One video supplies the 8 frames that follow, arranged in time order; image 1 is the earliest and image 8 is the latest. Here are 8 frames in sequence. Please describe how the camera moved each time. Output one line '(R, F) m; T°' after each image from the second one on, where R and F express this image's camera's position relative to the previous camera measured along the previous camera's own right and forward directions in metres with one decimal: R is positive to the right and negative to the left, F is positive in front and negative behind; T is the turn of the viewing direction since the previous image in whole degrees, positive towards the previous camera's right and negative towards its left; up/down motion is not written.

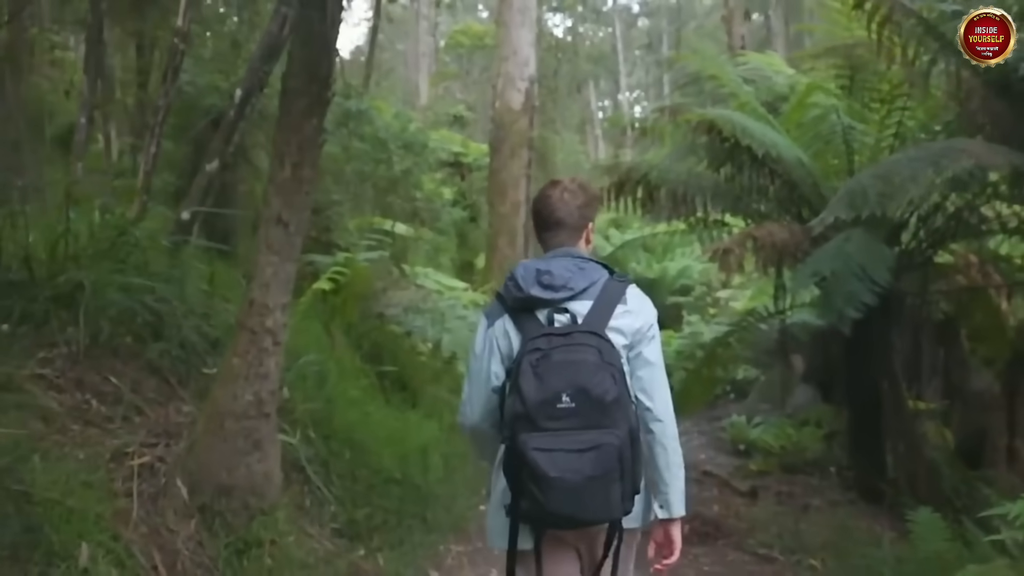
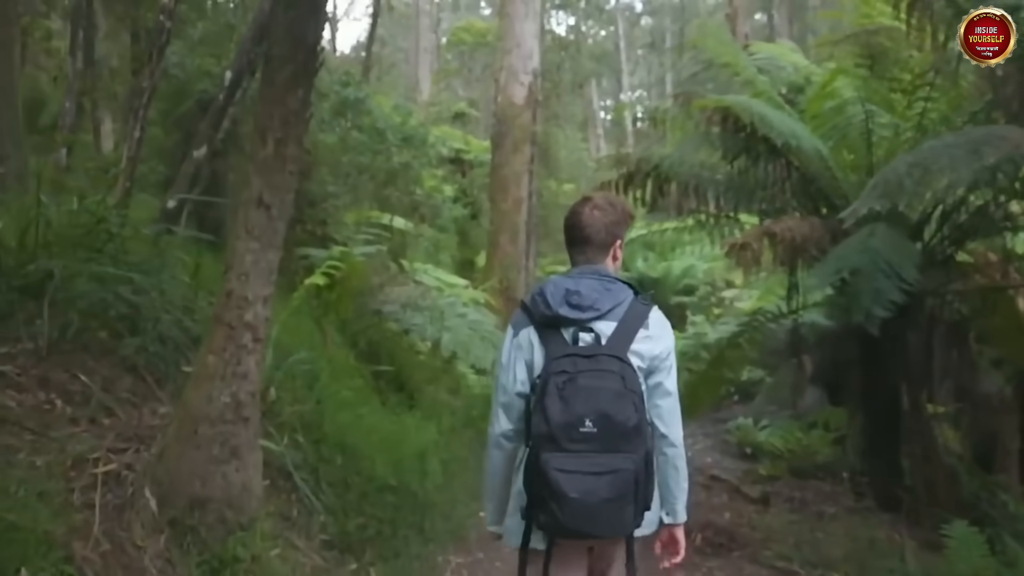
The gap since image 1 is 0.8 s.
(0.0, +0.2) m; 0°
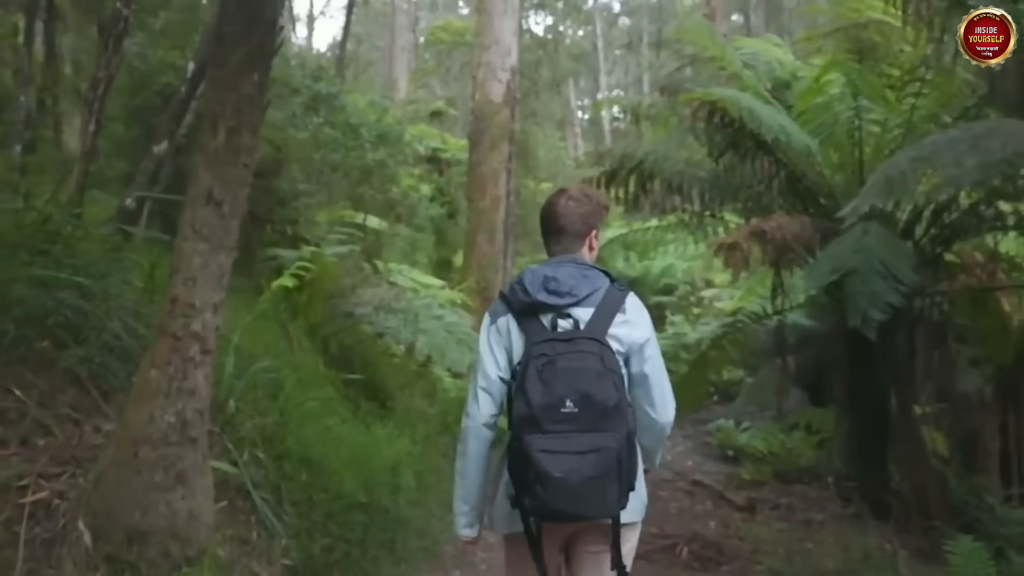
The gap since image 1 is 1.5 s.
(0.0, +0.2) m; +1°
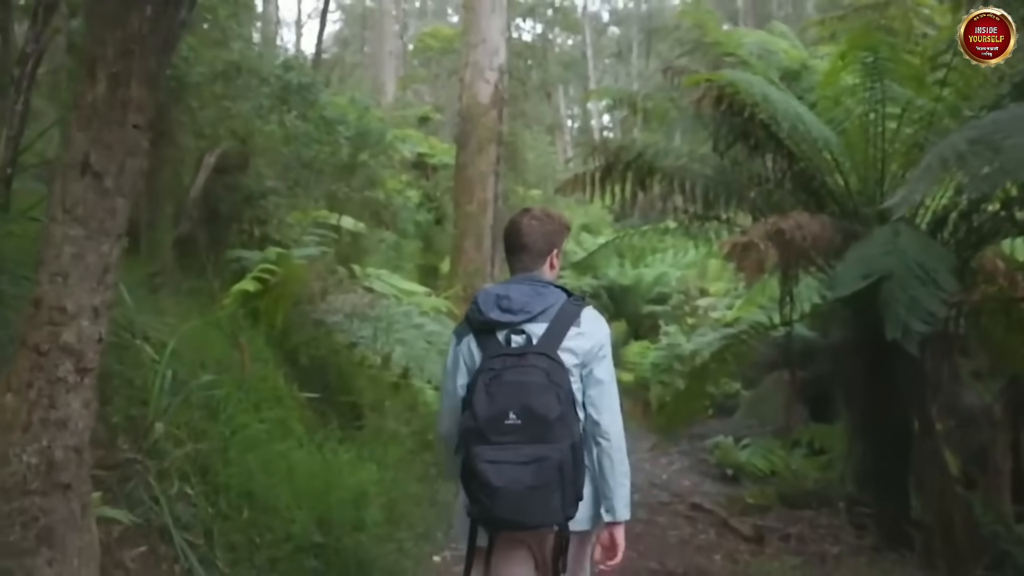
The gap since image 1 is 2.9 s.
(0.0, +0.5) m; +1°
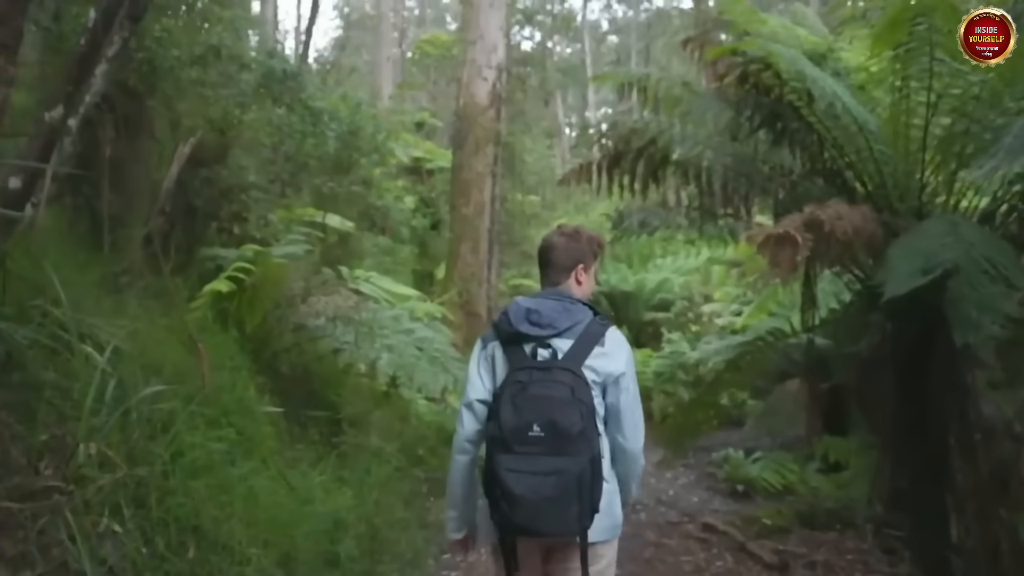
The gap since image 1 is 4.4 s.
(0.0, +0.4) m; 0°
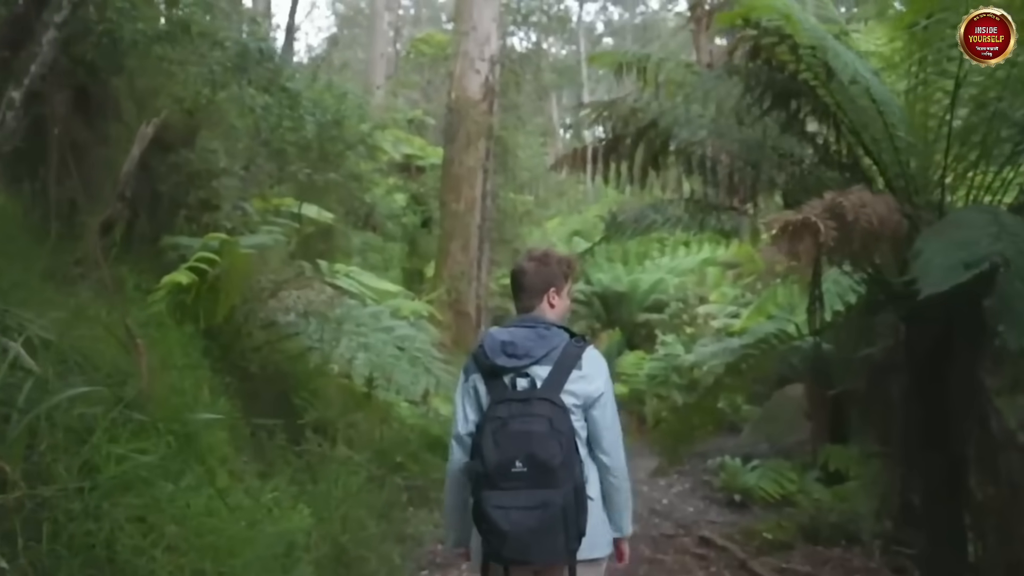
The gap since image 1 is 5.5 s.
(0.0, +0.3) m; 0°
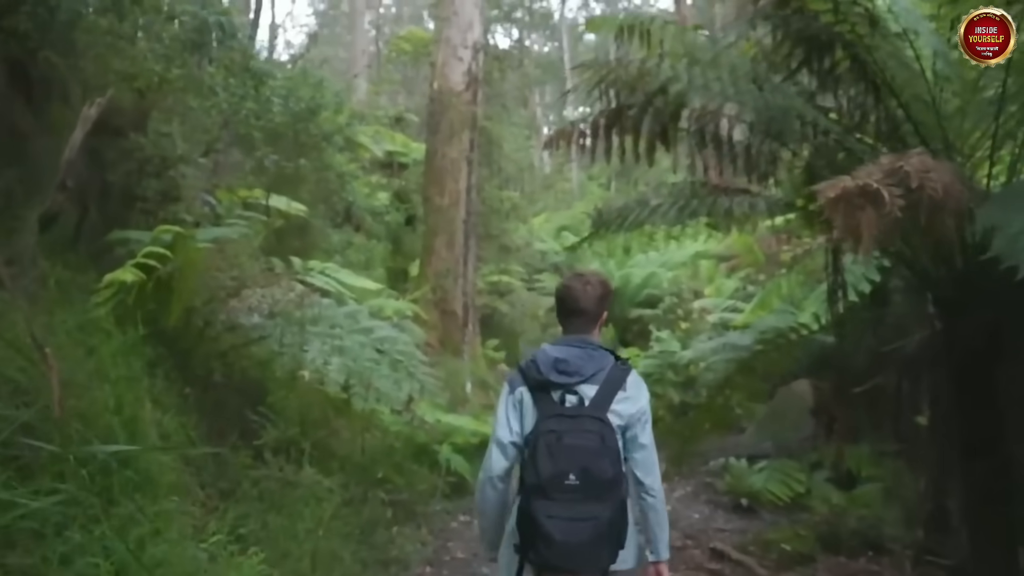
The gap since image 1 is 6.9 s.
(0.0, +0.5) m; +1°
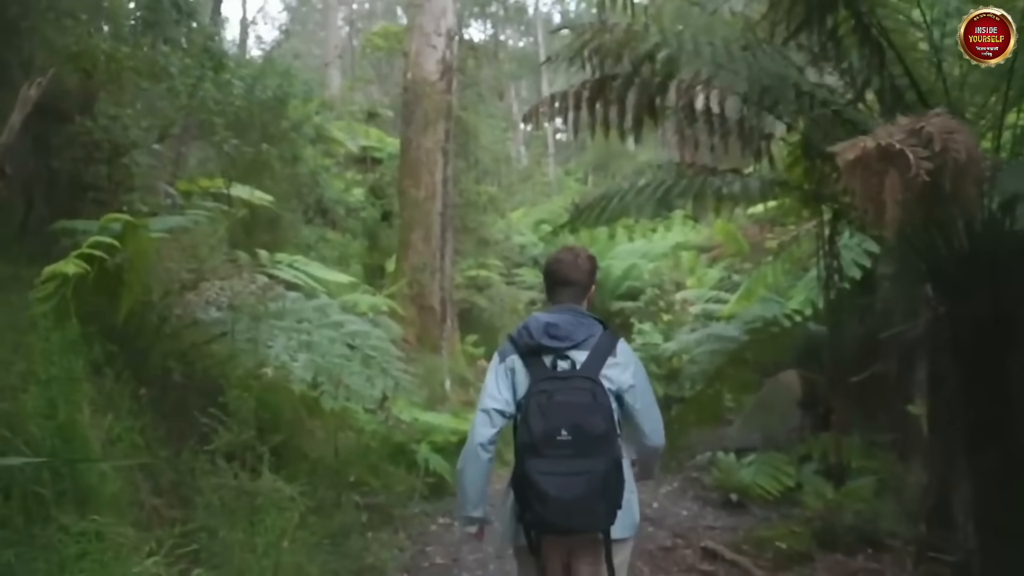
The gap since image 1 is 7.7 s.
(0.0, +0.2) m; +1°
